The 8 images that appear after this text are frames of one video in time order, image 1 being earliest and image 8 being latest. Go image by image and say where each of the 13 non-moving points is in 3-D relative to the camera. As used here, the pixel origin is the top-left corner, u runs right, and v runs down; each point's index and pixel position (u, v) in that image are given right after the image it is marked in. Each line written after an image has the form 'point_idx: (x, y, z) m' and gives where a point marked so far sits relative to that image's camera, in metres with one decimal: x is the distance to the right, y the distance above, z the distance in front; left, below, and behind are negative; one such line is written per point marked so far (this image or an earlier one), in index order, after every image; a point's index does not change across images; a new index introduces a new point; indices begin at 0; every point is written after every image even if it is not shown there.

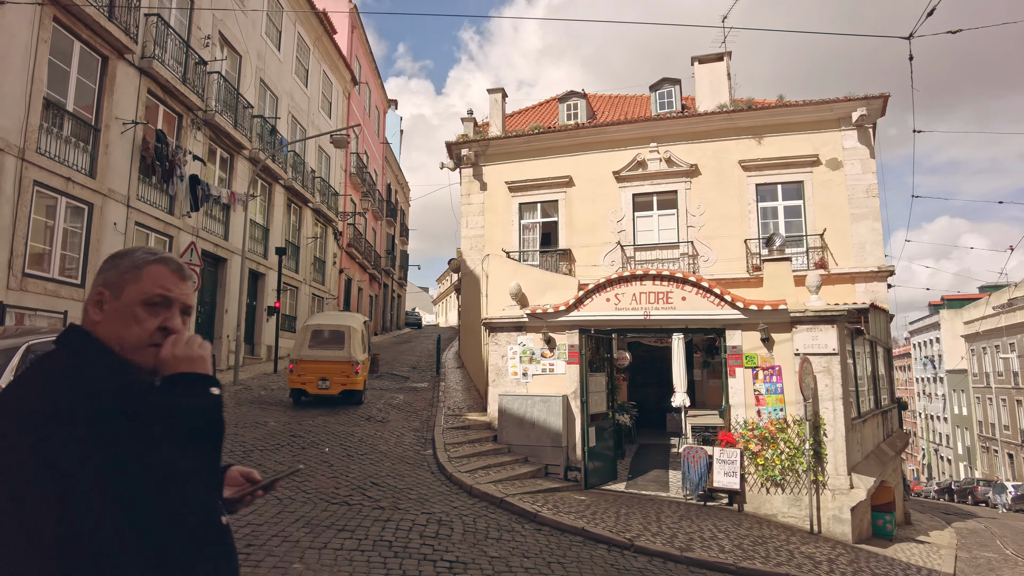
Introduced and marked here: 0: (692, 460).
0: (+3.1, -3.0, +11.1) m
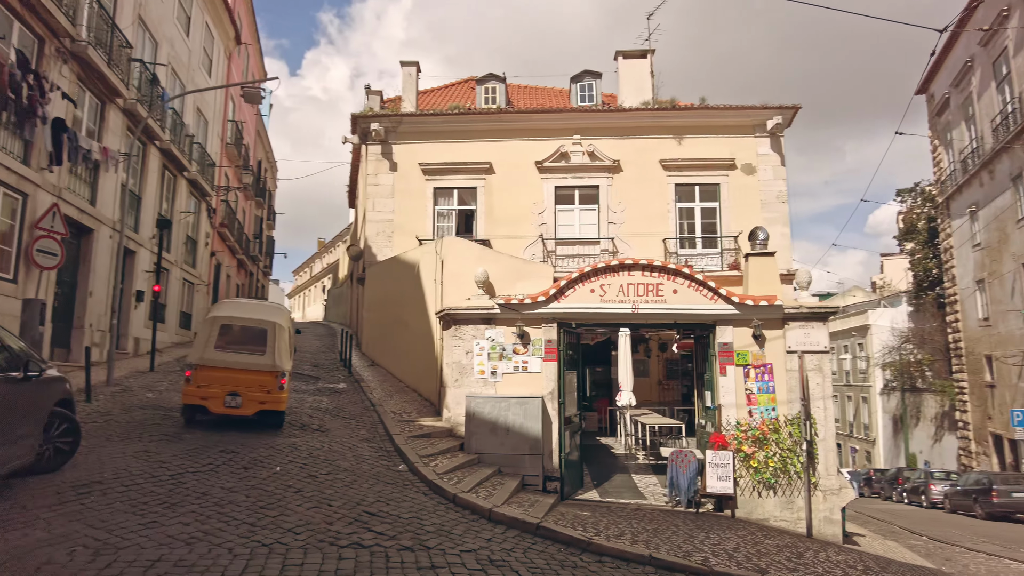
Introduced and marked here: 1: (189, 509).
0: (+2.7, -2.8, +10.4) m
1: (-3.1, -2.1, +6.2) m
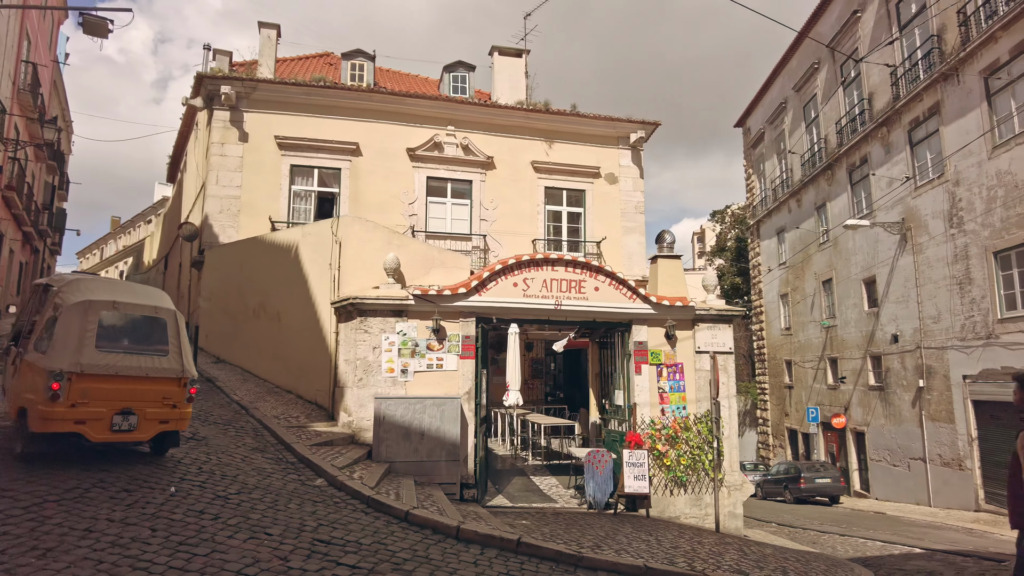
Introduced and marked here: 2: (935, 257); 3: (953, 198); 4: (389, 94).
0: (+1.3, -2.8, +10.2) m
1: (-3.0, -1.9, +4.5) m
2: (+12.4, +0.9, +18.8) m
3: (+12.3, +2.5, +17.9) m
4: (-3.7, +5.8, +19.3) m
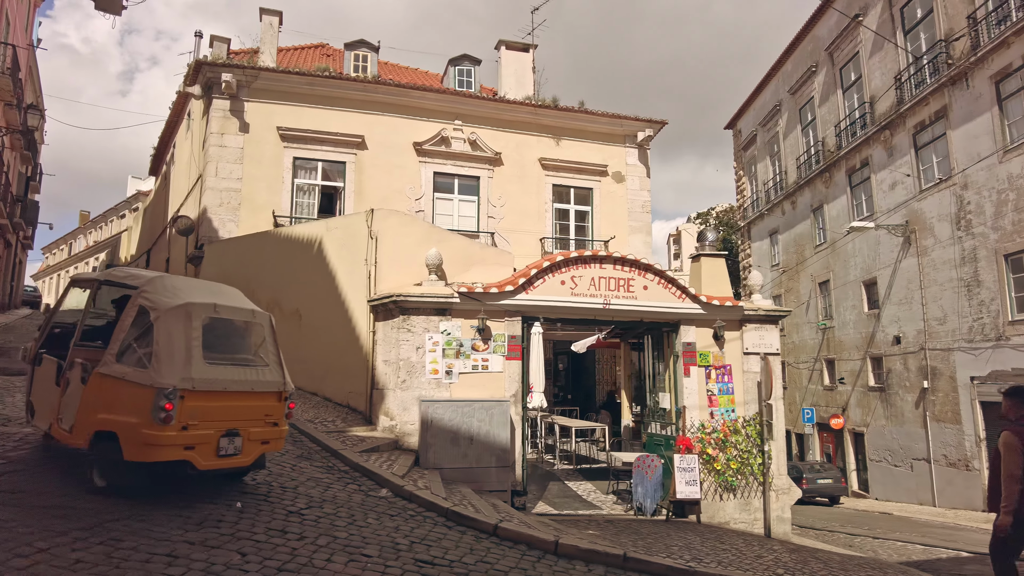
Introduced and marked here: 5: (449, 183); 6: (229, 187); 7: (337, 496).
0: (+2.0, -2.8, +9.8) m
1: (-2.1, -1.8, +3.9) m
2: (+12.7, +0.8, +19.0) m
3: (+12.6, +2.5, +18.0) m
4: (-3.4, +5.9, +18.7) m
5: (-1.9, +3.2, +19.7) m
6: (-7.7, +2.7, +17.3) m
7: (-1.8, -2.1, +6.5) m
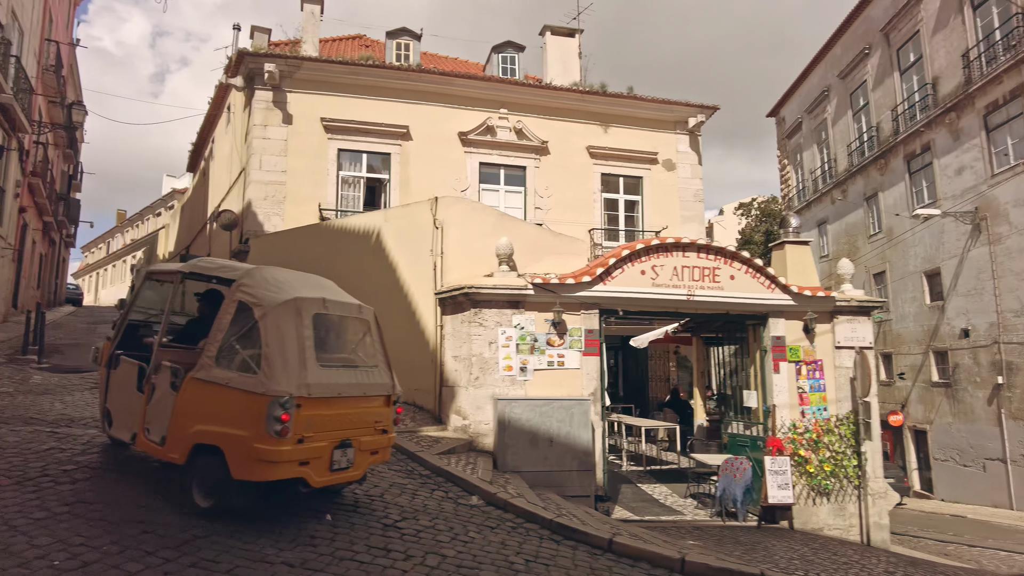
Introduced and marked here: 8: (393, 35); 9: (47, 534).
0: (+3.1, -2.6, +9.1) m
1: (-1.2, -1.7, +3.4) m
2: (+14.1, +1.1, +17.9) m
3: (+14.0, +2.7, +16.9) m
4: (-2.0, +6.1, +18.2) m
5: (-0.5, +3.4, +19.1) m
6: (-6.3, +2.9, +16.9) m
7: (-0.8, -2.0, +6.0) m
8: (-3.6, +7.7, +19.6) m
9: (-3.0, -1.6, +4.2) m
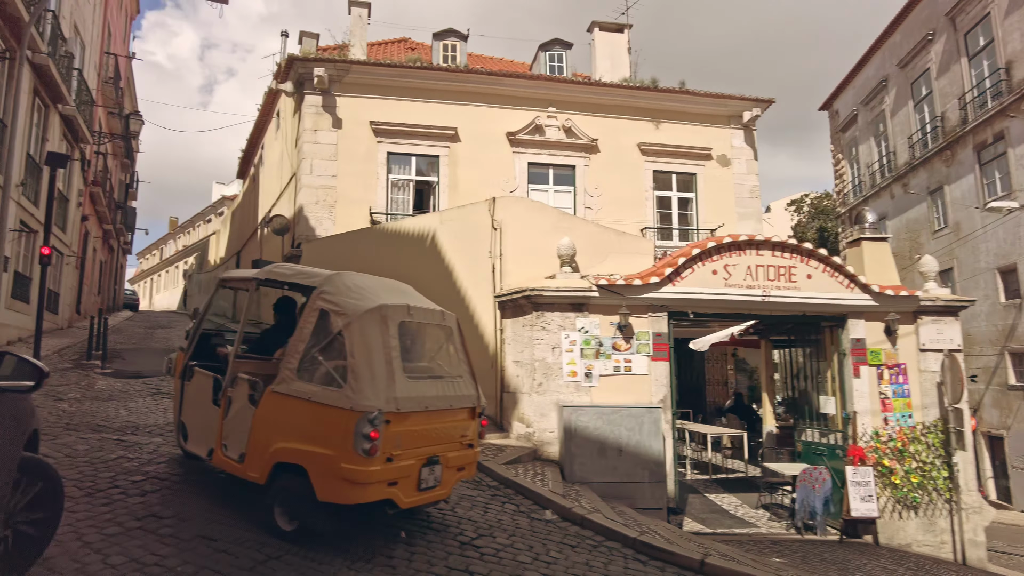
0: (+4.0, -2.6, +8.6) m
1: (-0.6, -1.8, +3.1) m
2: (+15.5, +1.2, +16.7) m
3: (+15.3, +2.8, +15.7) m
4: (-0.7, +6.0, +17.9) m
5: (+0.9, +3.4, +18.8) m
6: (-5.0, +2.8, +17.0) m
7: (-0.1, -2.0, +5.7) m
8: (-2.2, +7.6, +19.4) m
9: (-2.4, -1.6, +4.0) m
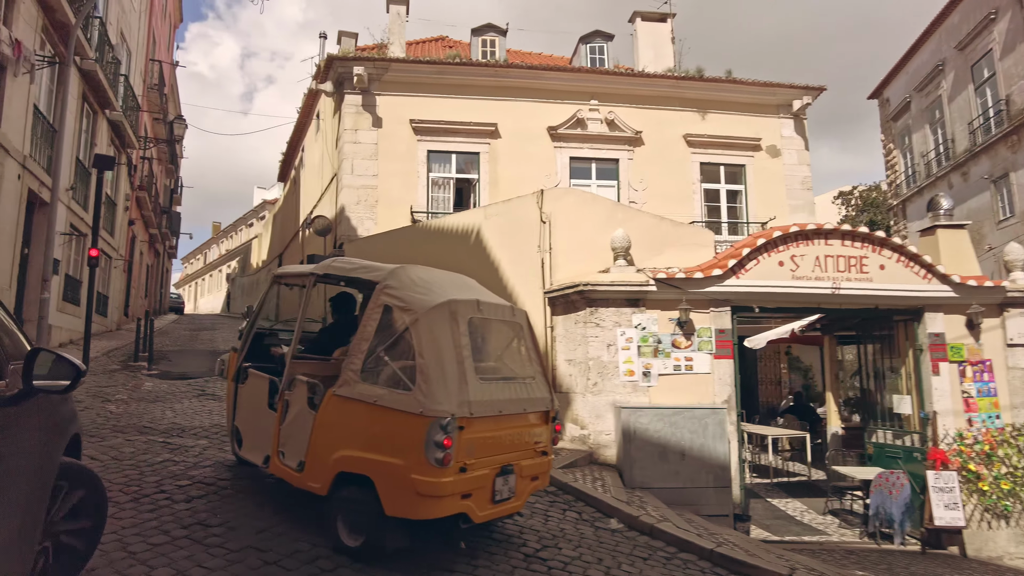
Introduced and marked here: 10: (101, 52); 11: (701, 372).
0: (+4.7, -2.5, +8.0) m
1: (-0.3, -1.7, +2.8) m
2: (+16.5, +1.5, +15.4) m
3: (+16.3, +3.1, +14.5) m
4: (+0.4, +6.0, +17.6) m
5: (+2.1, +3.4, +18.3) m
6: (-3.9, +2.8, +16.8) m
7: (+0.4, -2.0, +5.3) m
8: (-1.0, +7.7, +19.2) m
9: (-2.0, -1.6, +3.7) m
10: (-9.4, +5.4, +14.7) m
11: (+2.4, -1.0, +8.0) m
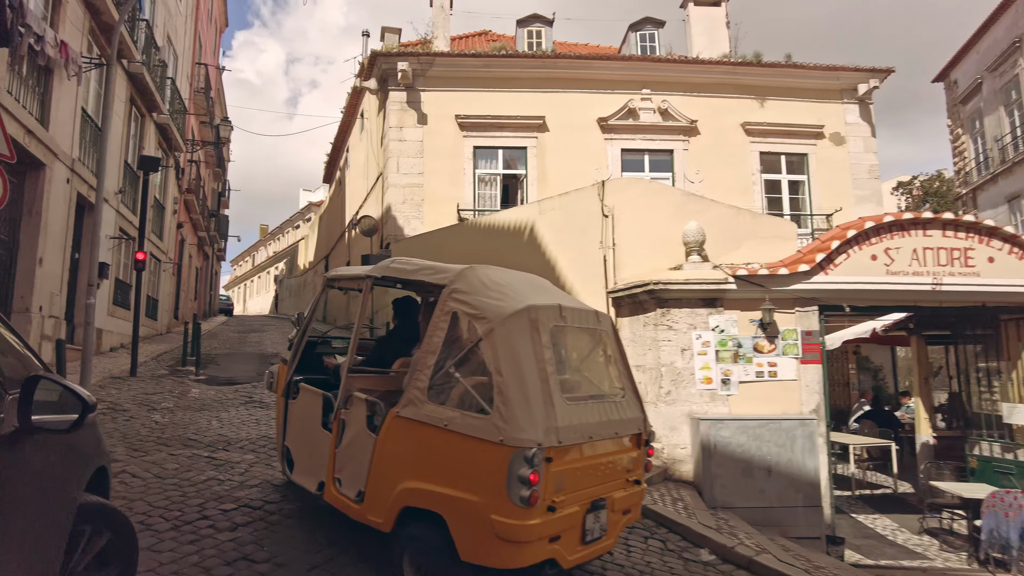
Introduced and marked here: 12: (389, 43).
0: (+5.5, -2.5, +7.0) m
1: (+0.1, -1.7, +2.2) m
2: (+17.7, +1.7, +13.7) m
3: (+17.4, +3.3, +12.8) m
4: (+1.7, +6.1, +16.8) m
5: (+3.5, +3.5, +17.5) m
6: (-2.6, +2.7, +16.4) m
7: (+1.0, -2.0, +4.6) m
8: (+0.3, +7.7, +18.5) m
9: (-1.5, -1.6, +3.2) m
10: (-8.3, +5.3, +14.6) m
11: (+3.1, -1.0, +7.2) m
12: (-3.4, +6.8, +17.8) m
